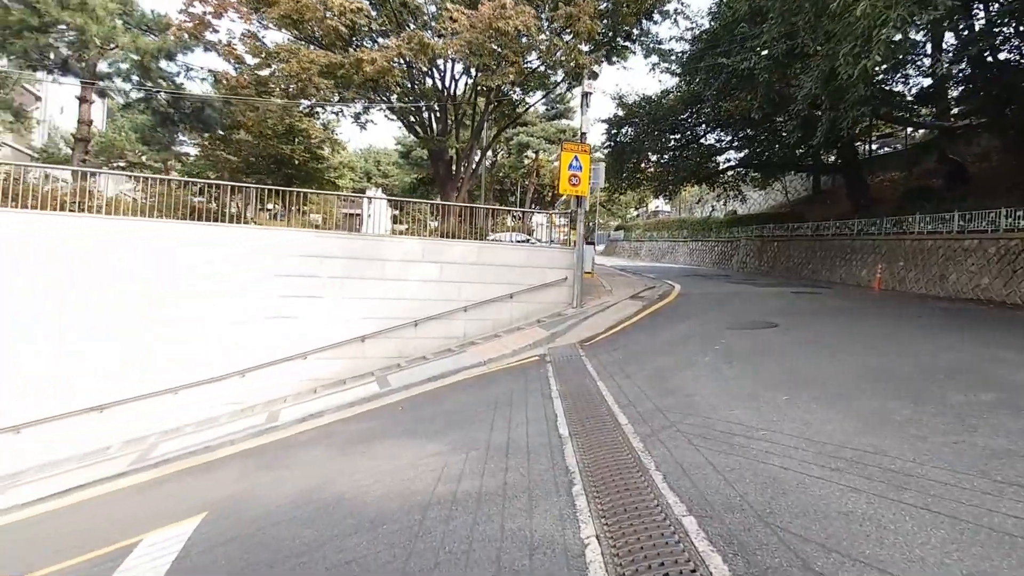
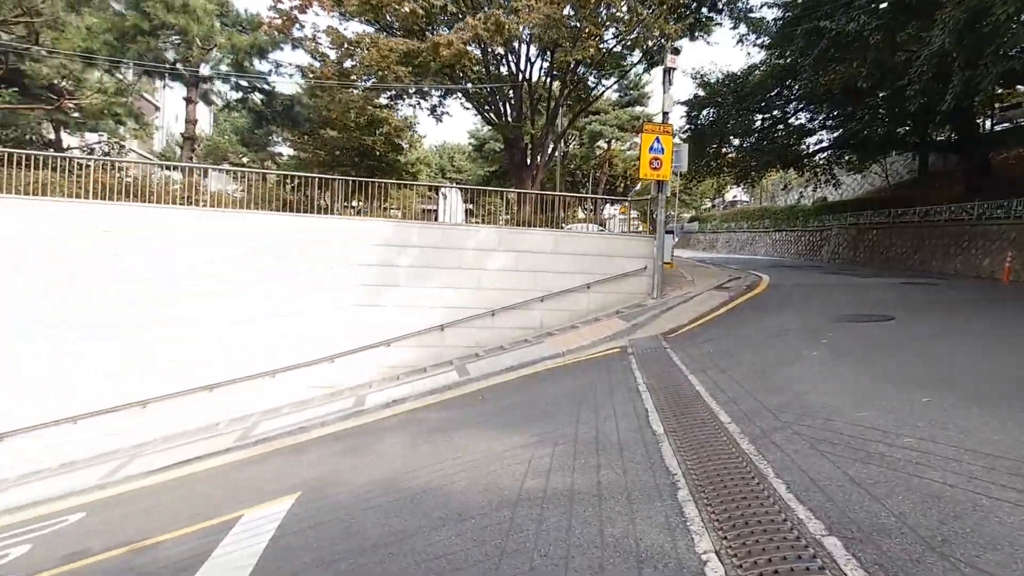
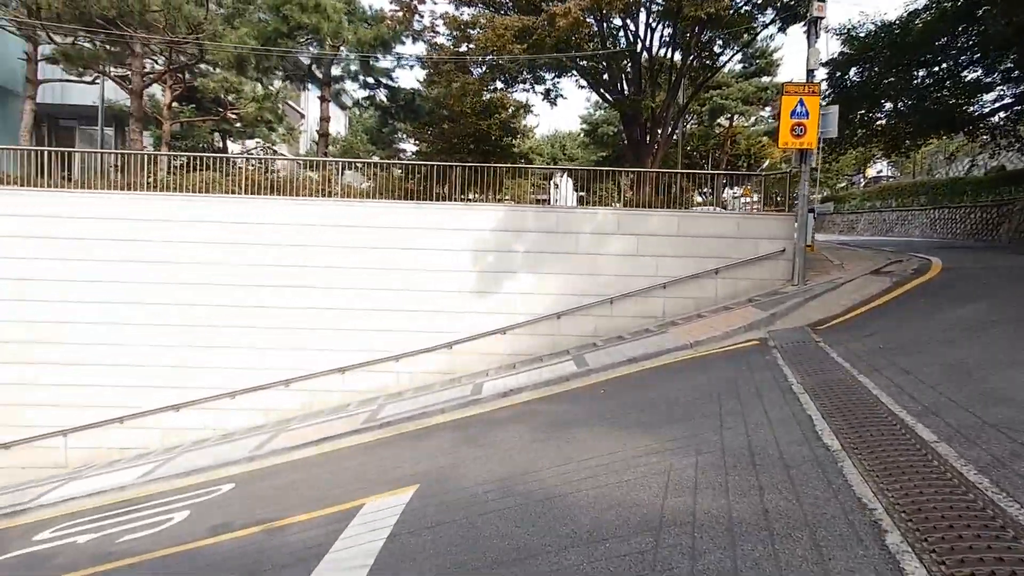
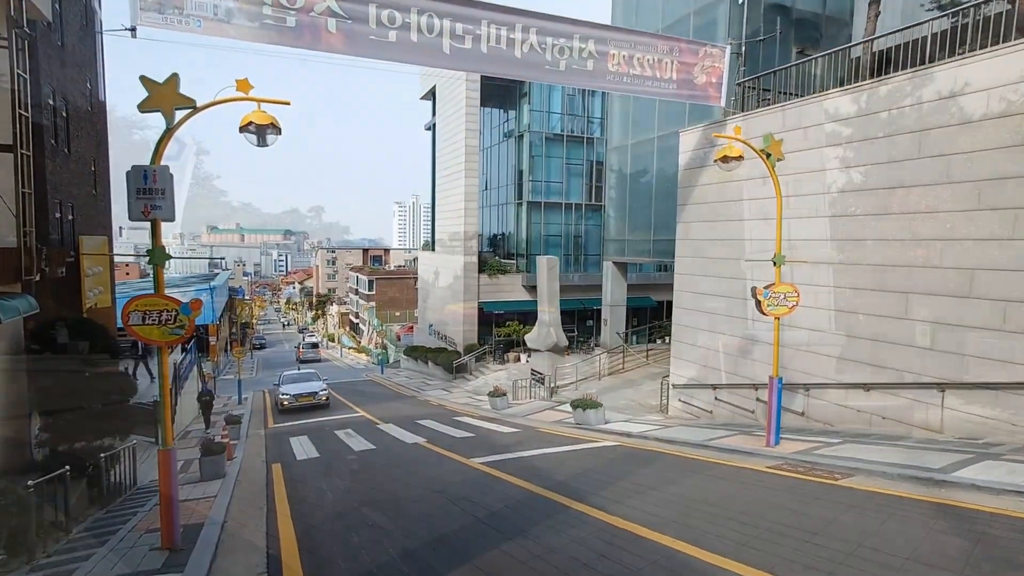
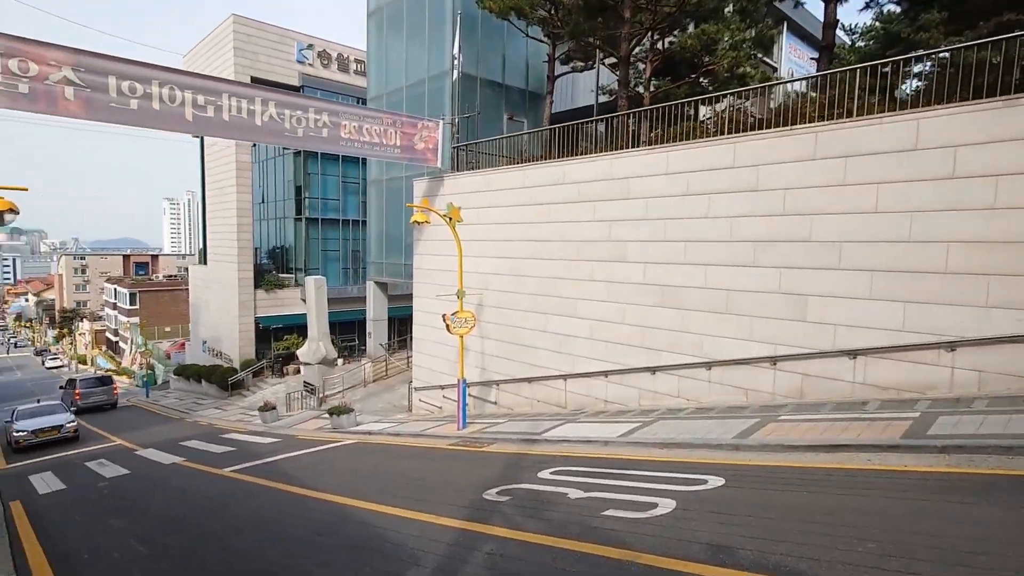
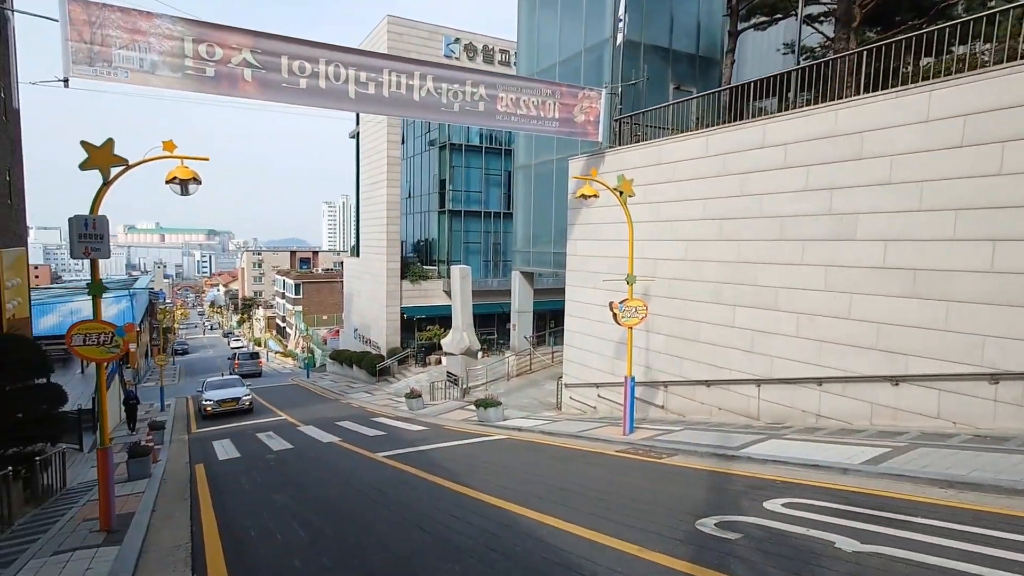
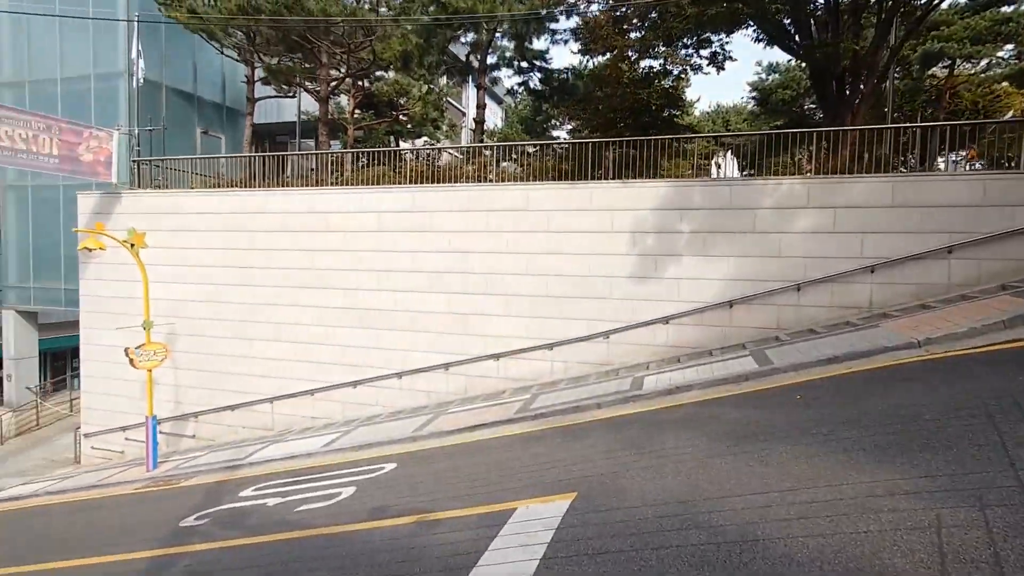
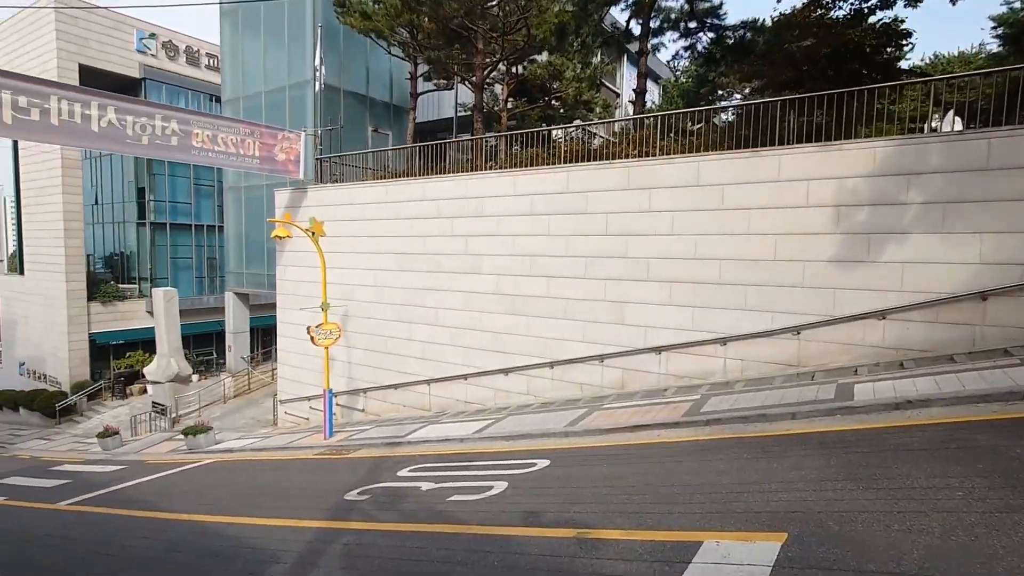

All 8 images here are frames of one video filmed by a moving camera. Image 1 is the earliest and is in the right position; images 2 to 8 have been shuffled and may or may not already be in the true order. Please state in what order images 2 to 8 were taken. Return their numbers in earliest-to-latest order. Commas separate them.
2, 3, 7, 8, 5, 6, 4
